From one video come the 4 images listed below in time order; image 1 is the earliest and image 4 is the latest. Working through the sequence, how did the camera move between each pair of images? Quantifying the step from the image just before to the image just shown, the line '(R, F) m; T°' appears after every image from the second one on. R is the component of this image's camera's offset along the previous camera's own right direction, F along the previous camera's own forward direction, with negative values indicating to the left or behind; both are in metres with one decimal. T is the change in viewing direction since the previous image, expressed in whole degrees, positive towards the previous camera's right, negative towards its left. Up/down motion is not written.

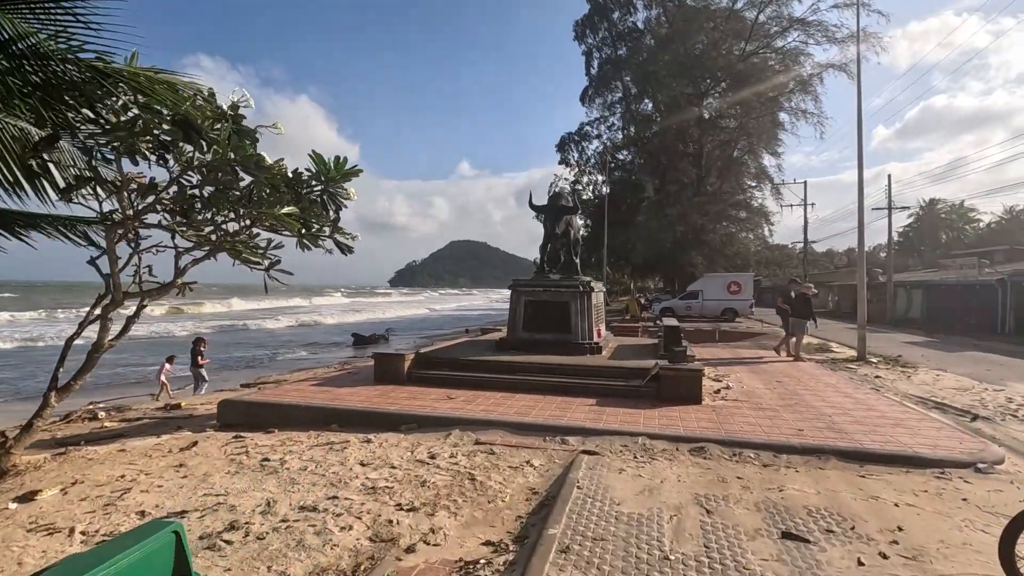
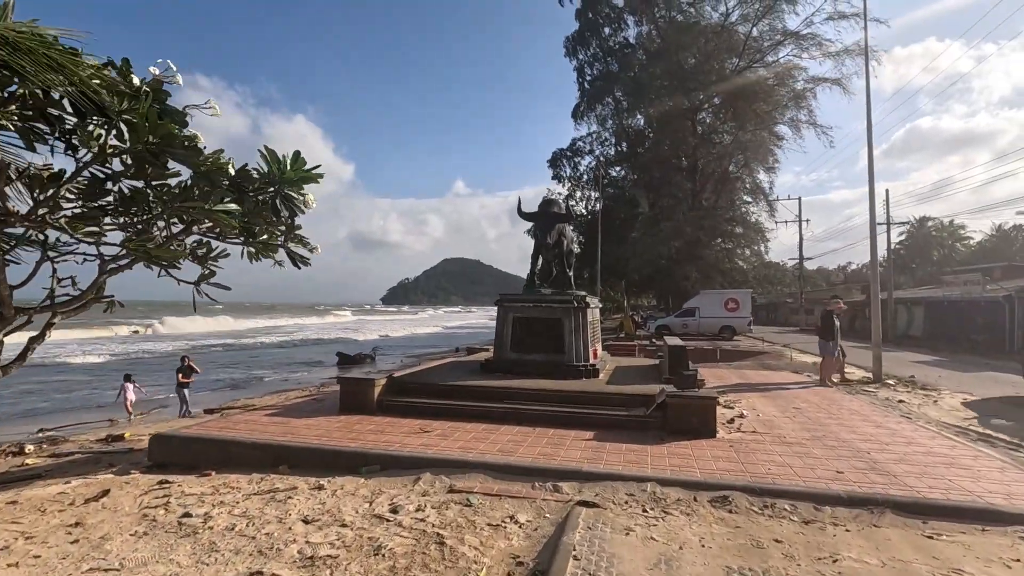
(+0.1, +1.0) m; +1°
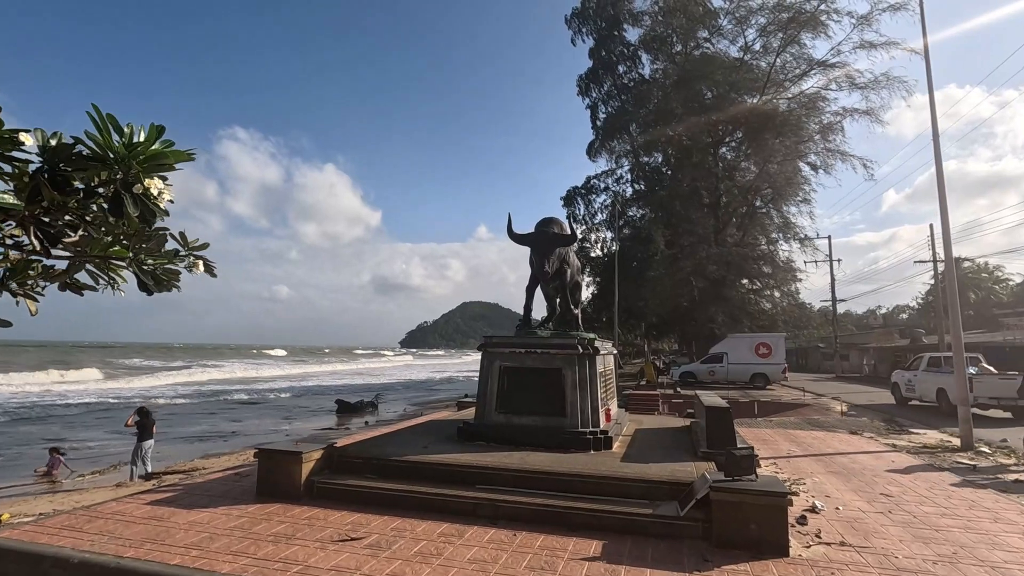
(+0.4, +2.0) m; -2°
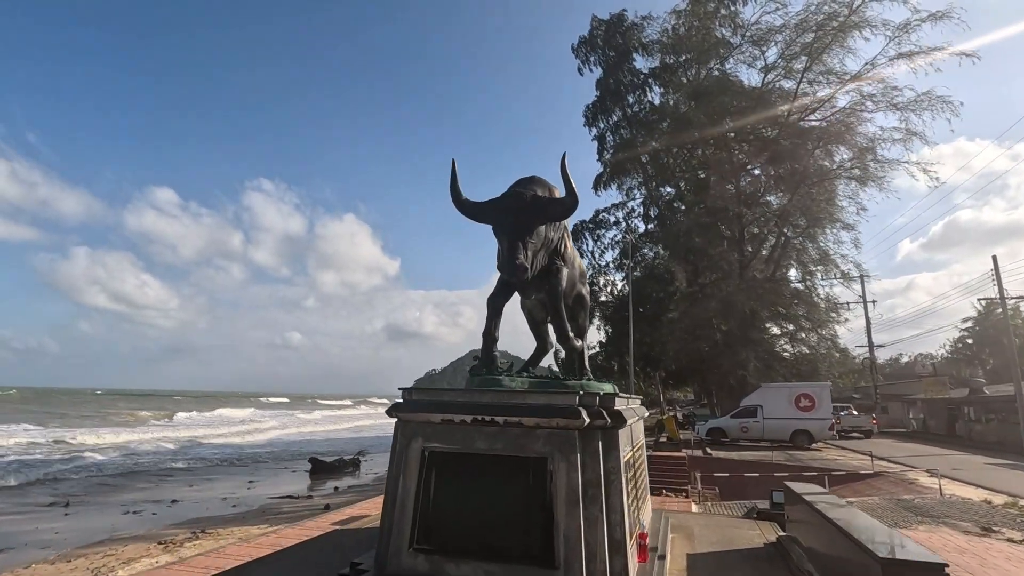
(+0.5, +3.4) m; -1°
